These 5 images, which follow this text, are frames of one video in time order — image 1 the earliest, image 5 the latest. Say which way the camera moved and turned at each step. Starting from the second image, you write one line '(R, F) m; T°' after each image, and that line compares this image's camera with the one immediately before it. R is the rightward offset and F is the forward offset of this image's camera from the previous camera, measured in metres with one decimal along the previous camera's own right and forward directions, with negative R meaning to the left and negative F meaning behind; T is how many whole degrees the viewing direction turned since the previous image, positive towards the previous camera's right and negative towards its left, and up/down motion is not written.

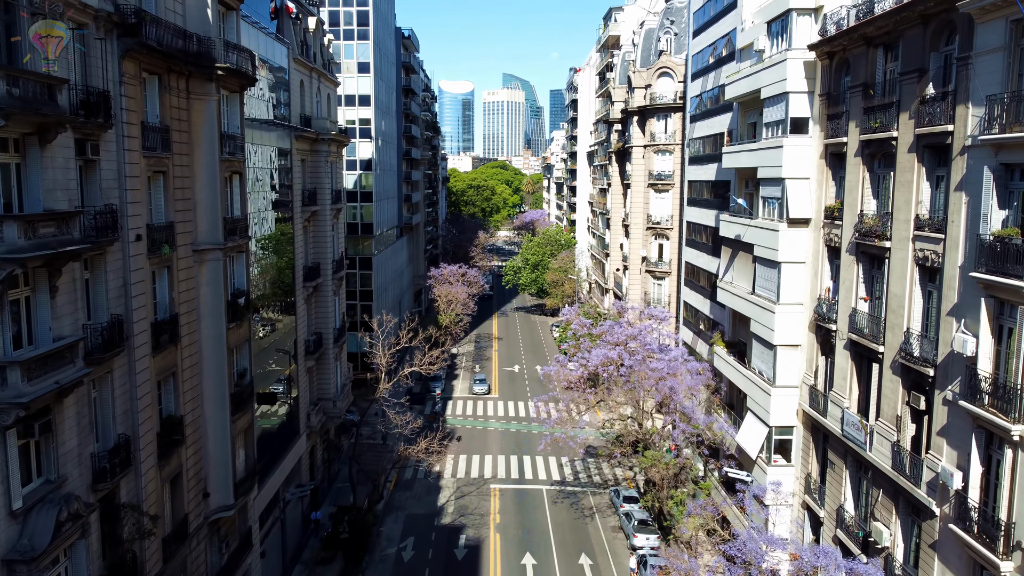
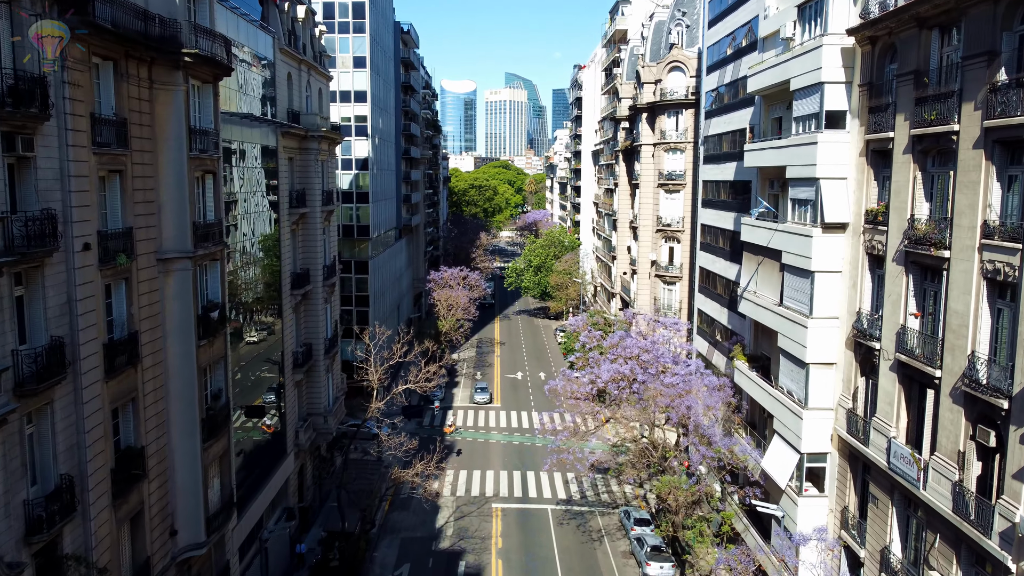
(0.0, +2.6) m; 0°
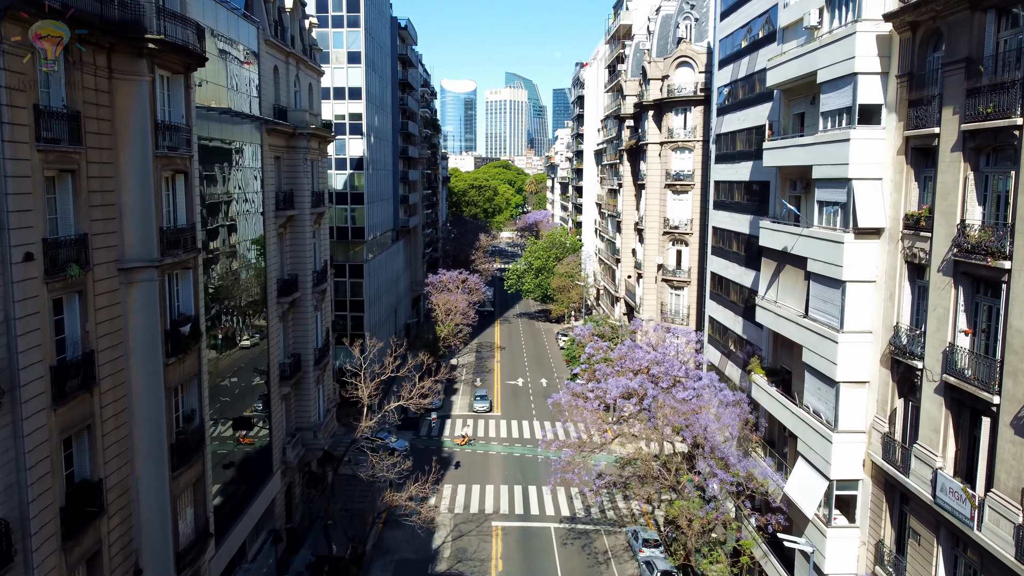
(0.0, +2.1) m; 0°
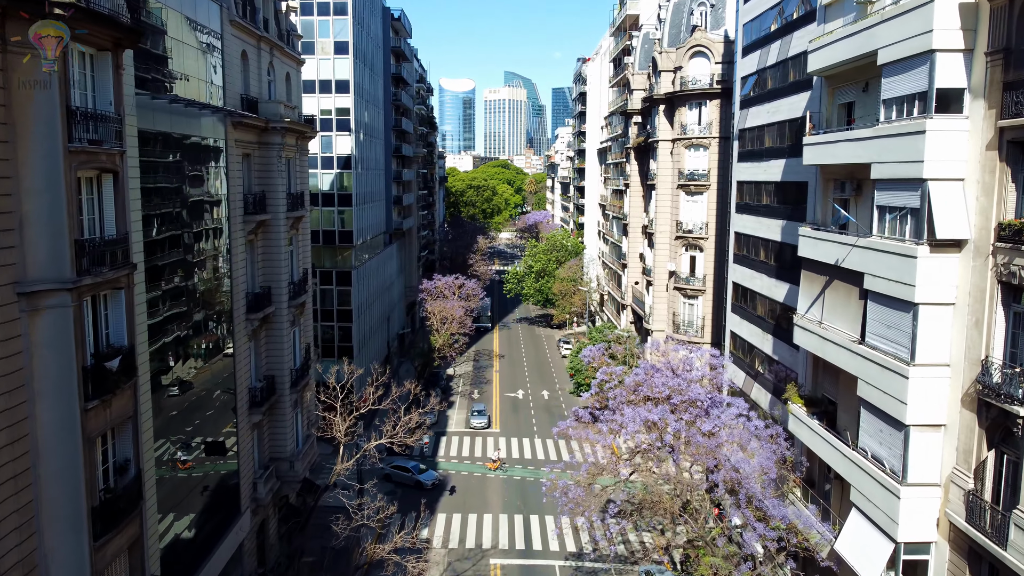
(-0.1, +3.8) m; 0°
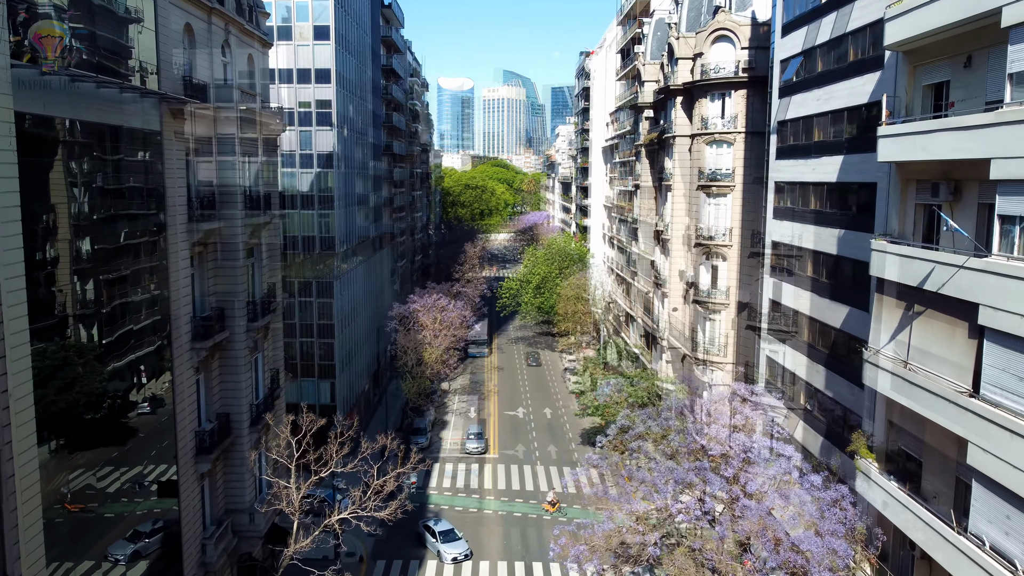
(-0.1, +4.9) m; 0°
